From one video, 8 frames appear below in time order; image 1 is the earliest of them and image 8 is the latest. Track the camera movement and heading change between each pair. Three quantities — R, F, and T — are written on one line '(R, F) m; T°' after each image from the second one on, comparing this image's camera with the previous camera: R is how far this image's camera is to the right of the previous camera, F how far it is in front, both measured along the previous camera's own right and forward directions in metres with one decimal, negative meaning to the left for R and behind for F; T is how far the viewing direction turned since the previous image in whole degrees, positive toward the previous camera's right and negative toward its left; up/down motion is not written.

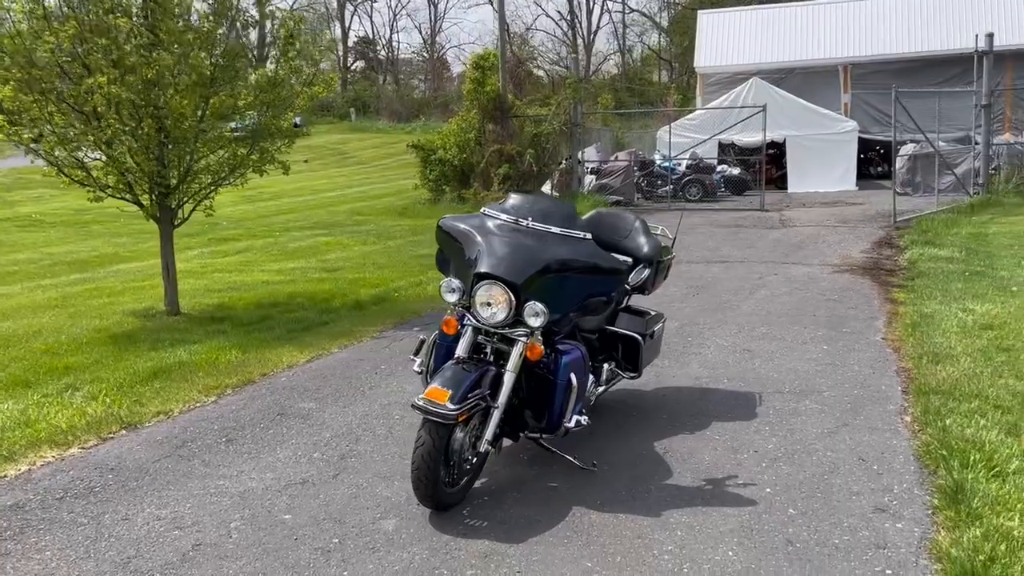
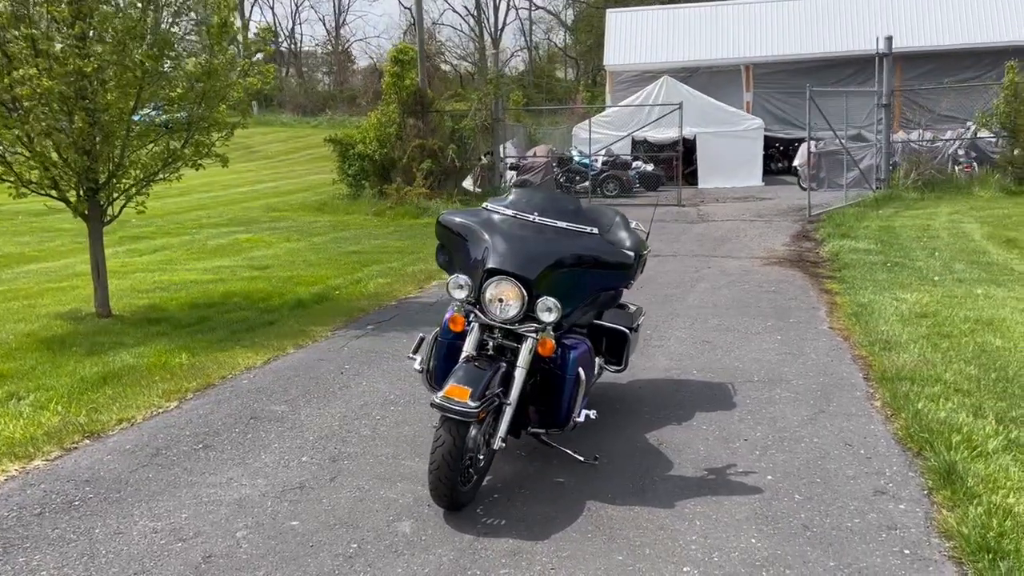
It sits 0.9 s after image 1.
(-0.5, +0.1) m; +6°
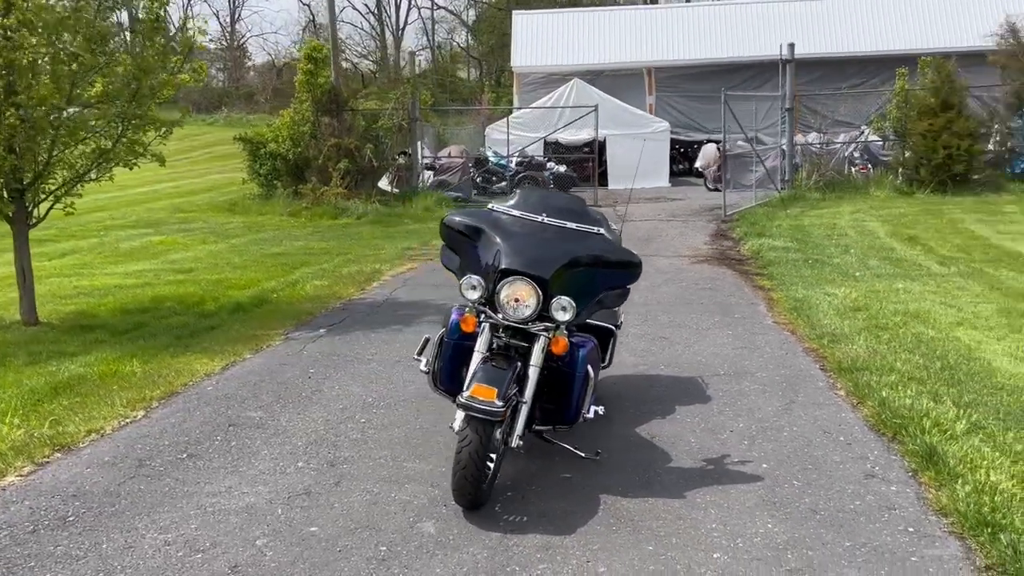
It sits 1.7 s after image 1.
(-0.5, 0.0) m; +7°
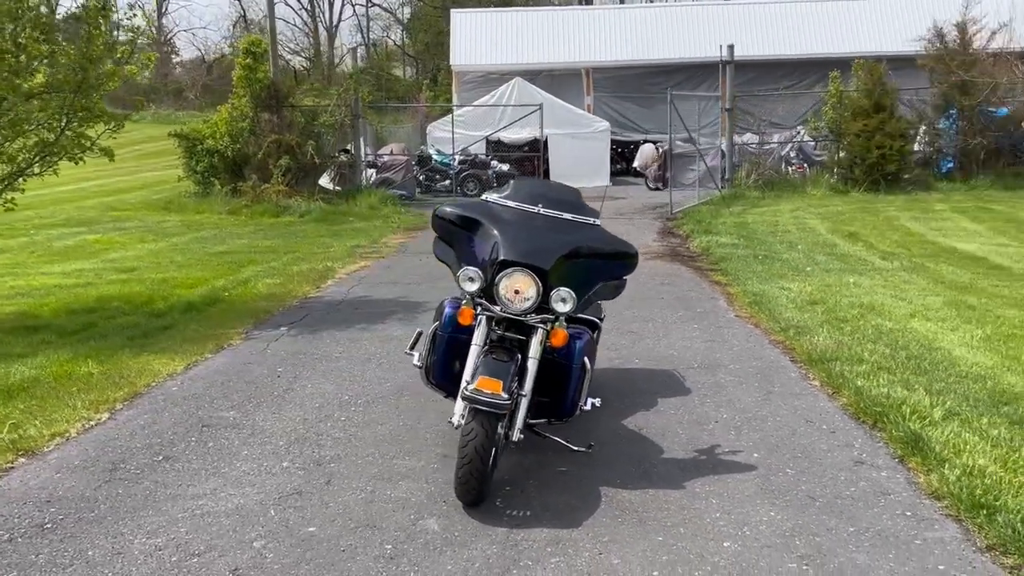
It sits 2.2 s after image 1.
(-0.3, +0.1) m; +4°
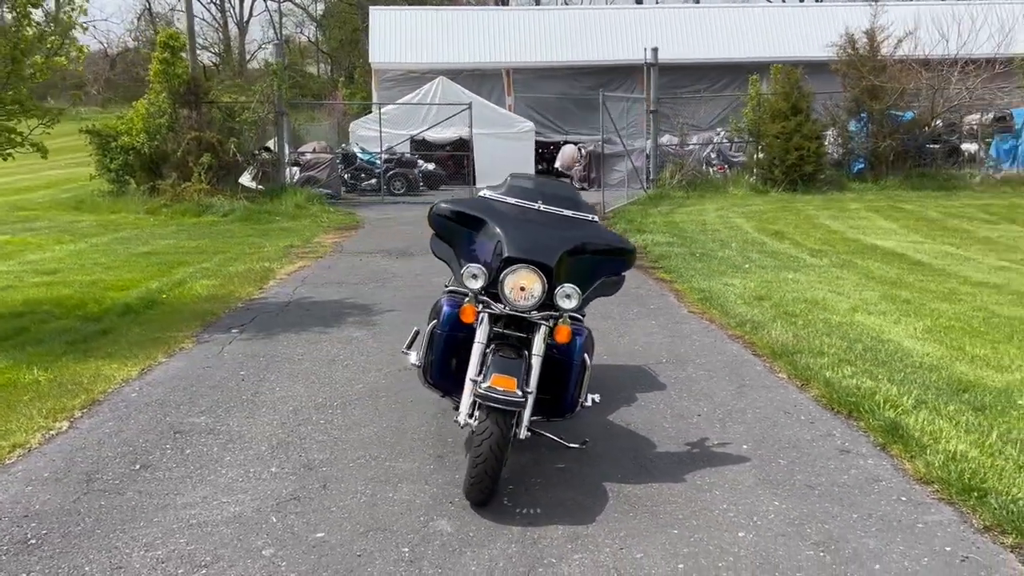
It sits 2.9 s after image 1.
(-0.4, 0.0) m; +6°
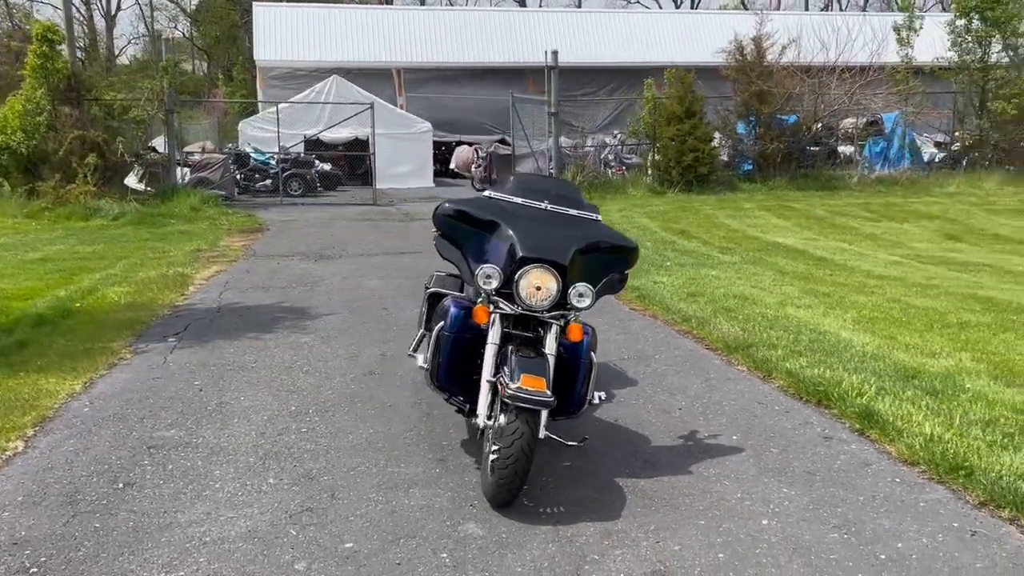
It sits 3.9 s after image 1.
(-0.6, 0.0) m; +8°
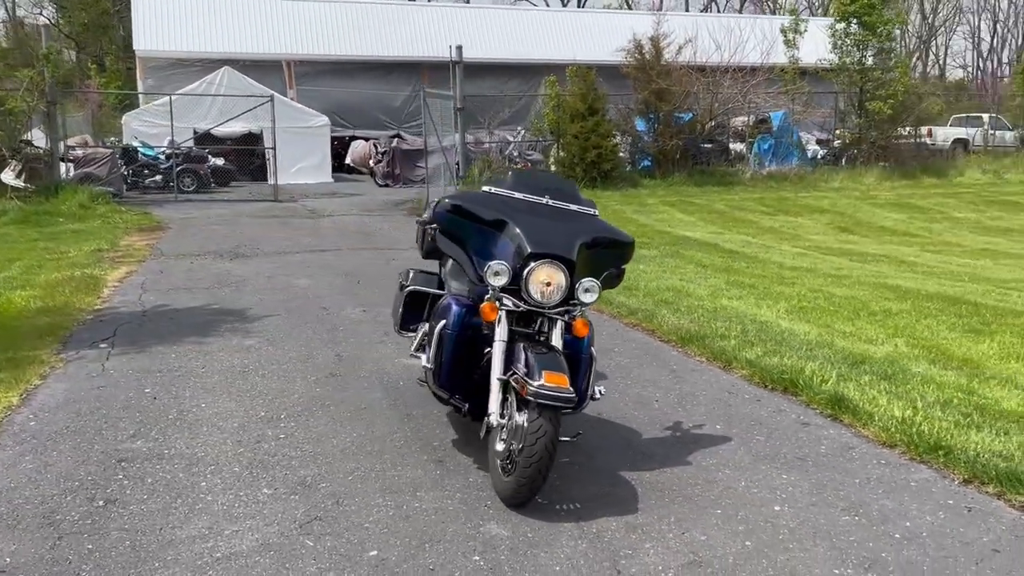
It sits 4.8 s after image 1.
(-0.5, +0.1) m; +7°
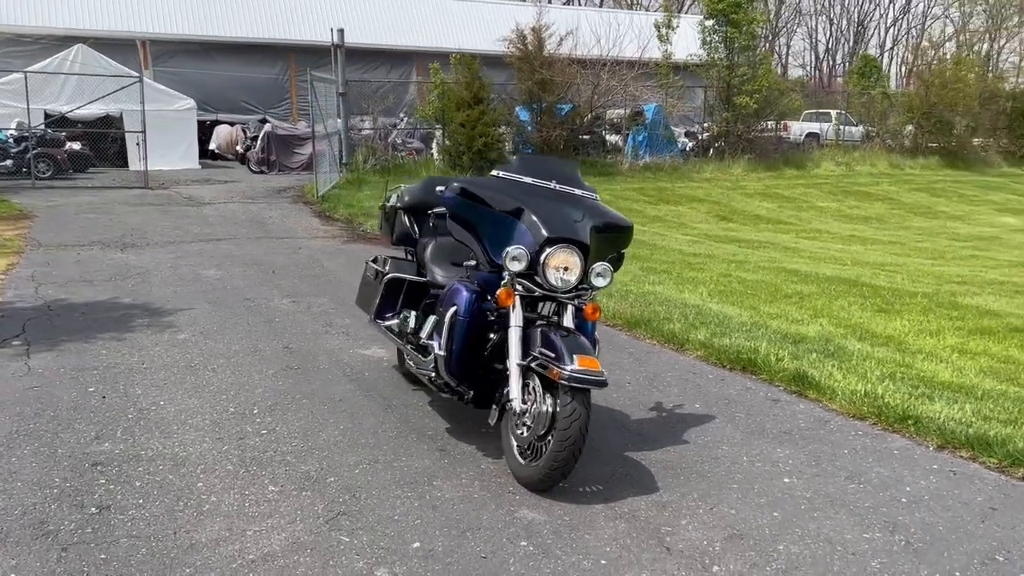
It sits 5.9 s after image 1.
(-0.7, +0.1) m; +9°
